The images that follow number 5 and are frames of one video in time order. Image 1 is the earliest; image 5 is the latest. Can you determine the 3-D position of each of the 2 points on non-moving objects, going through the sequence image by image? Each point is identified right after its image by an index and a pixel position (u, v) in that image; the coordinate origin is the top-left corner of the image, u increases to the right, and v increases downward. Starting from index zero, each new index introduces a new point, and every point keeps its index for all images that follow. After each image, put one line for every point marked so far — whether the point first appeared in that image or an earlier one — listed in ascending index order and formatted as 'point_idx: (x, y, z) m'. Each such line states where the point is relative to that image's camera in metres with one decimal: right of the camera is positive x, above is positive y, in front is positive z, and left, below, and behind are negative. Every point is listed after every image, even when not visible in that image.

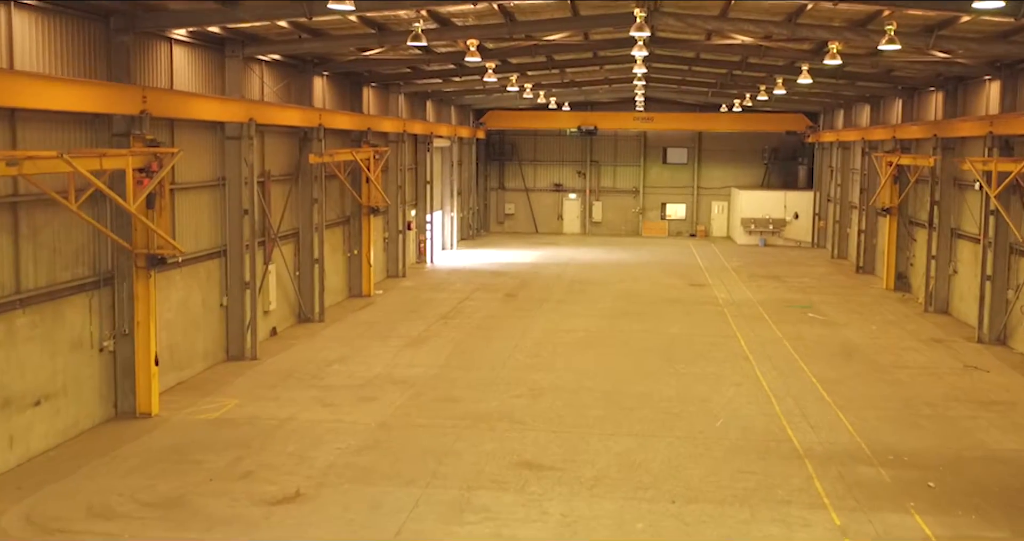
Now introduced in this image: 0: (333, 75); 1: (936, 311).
0: (-3.1, +3.4, +19.3) m
1: (+7.6, -0.7, +19.7) m
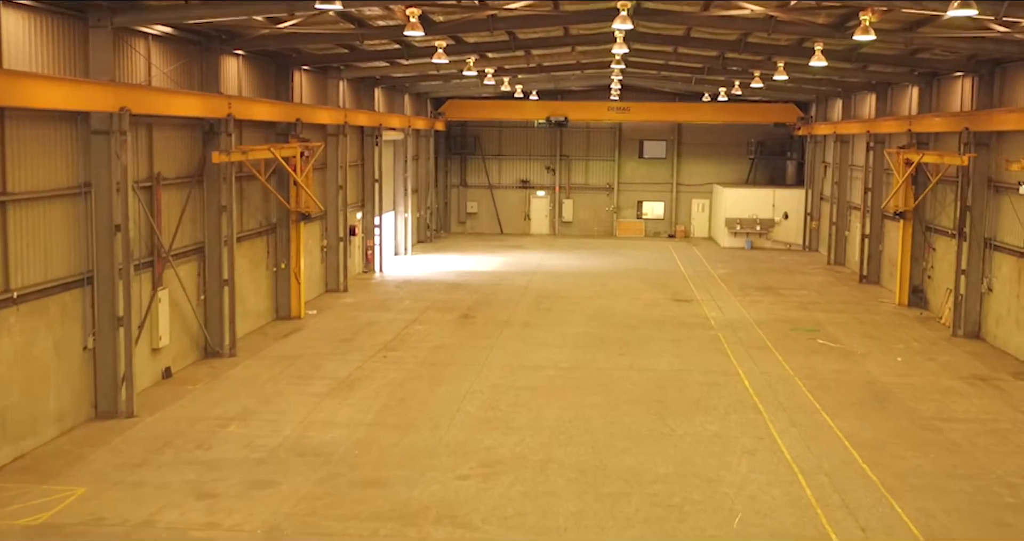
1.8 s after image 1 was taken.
0: (-3.8, +3.1, +16.0) m
1: (+6.9, -1.0, +16.8) m
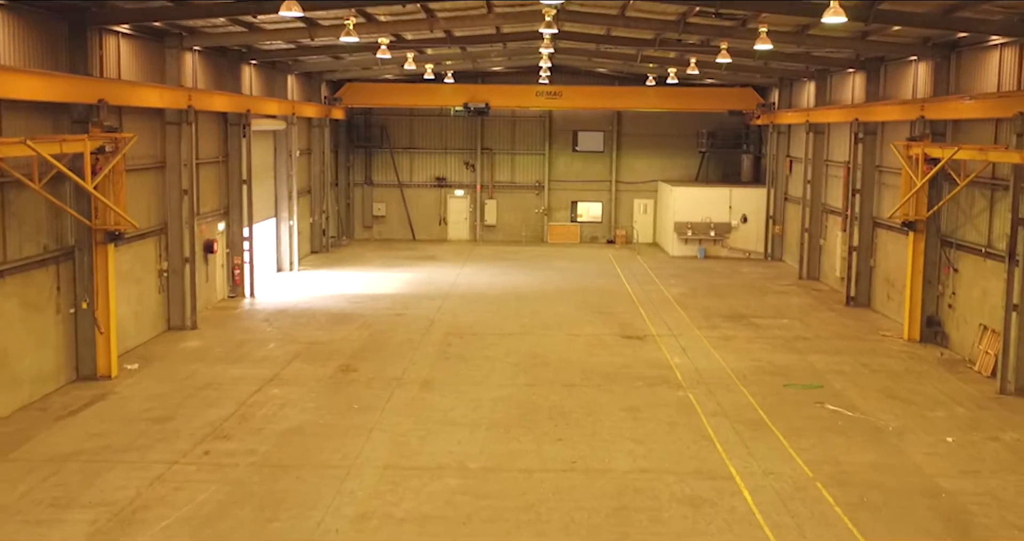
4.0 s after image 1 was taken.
0: (-4.9, +2.6, +11.0) m
1: (+5.7, -1.4, +12.4) m
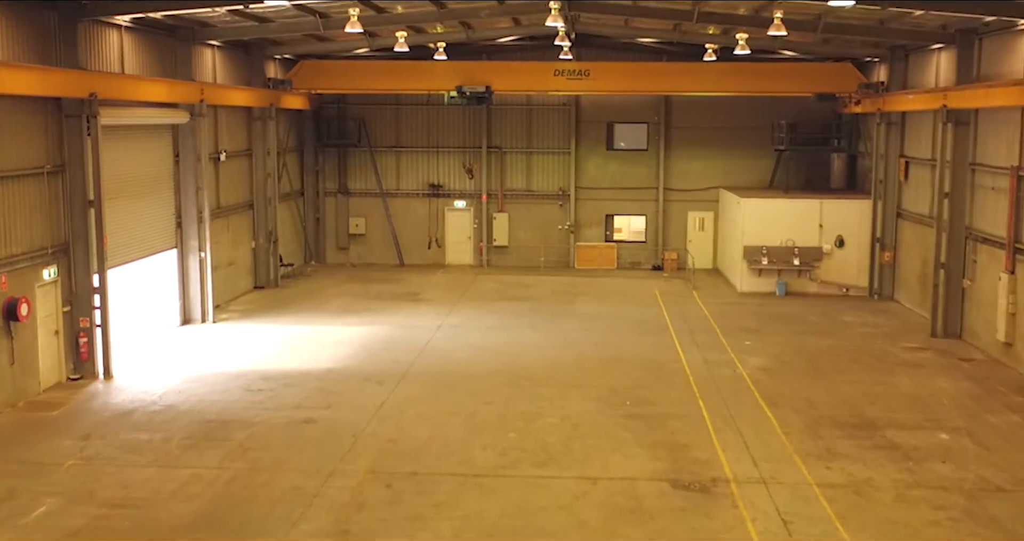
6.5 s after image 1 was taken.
0: (-5.4, +1.8, +4.5) m
1: (+5.3, -2.2, +5.5) m
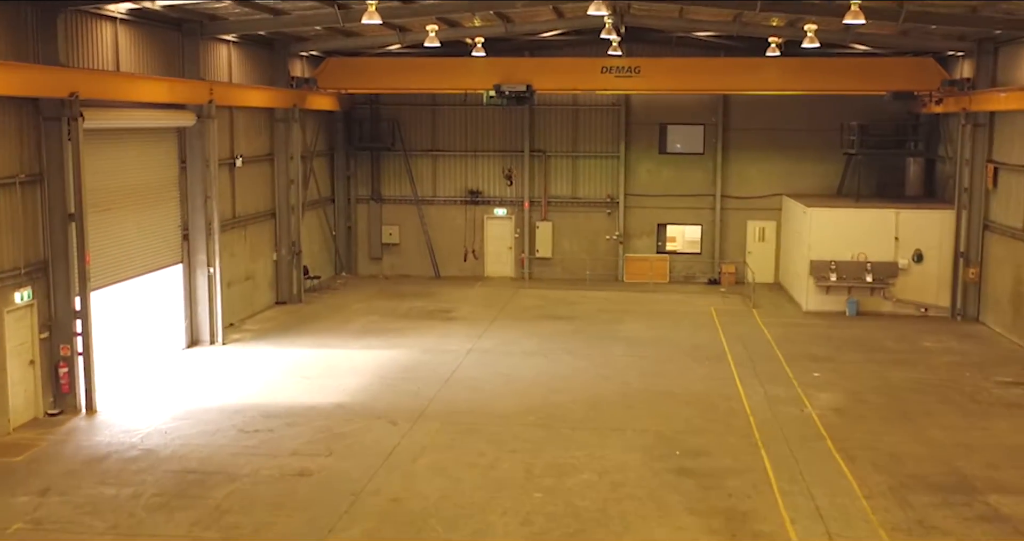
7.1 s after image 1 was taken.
0: (-5.5, +1.6, +3.2) m
1: (+5.3, -2.4, +3.7) m
